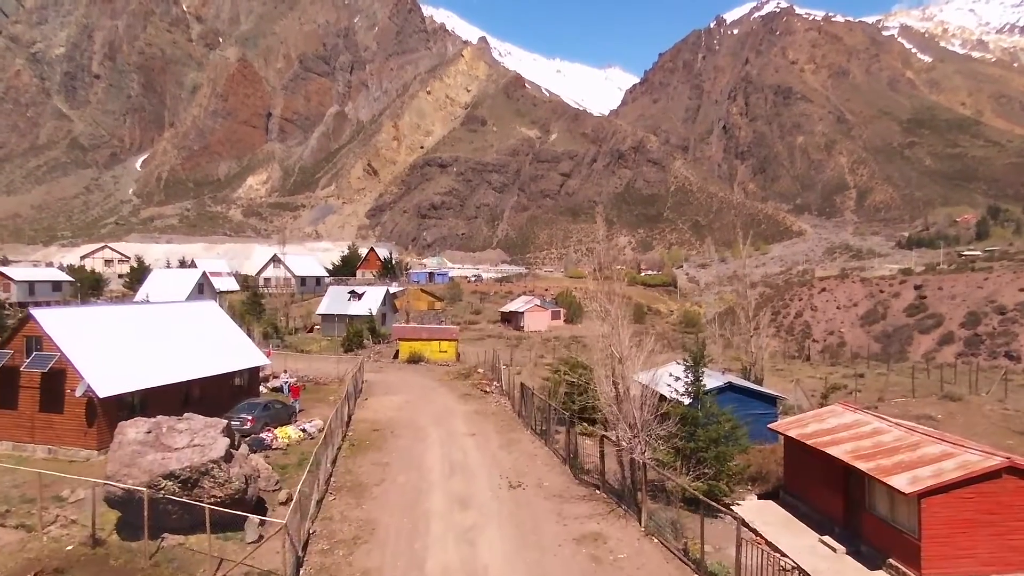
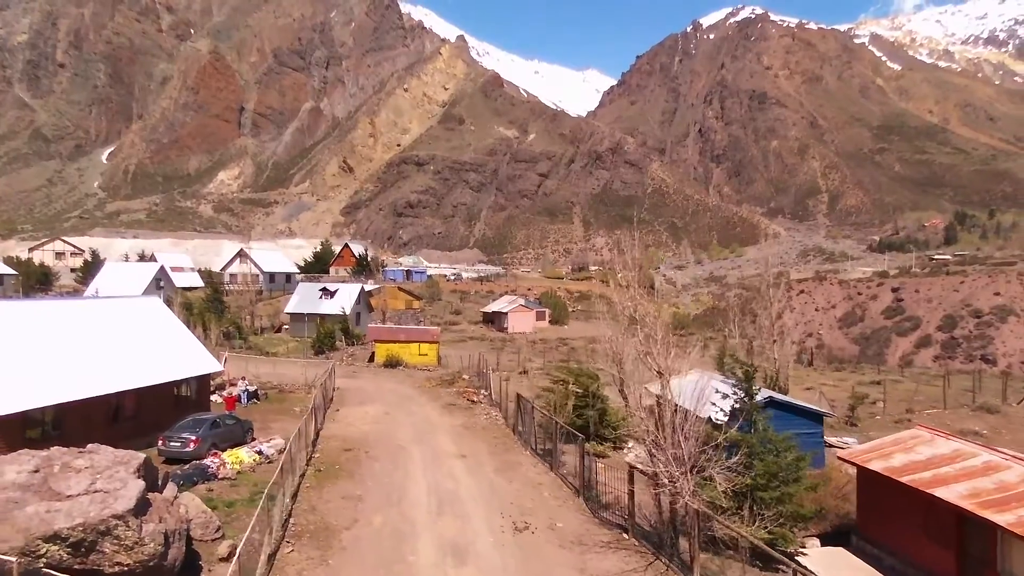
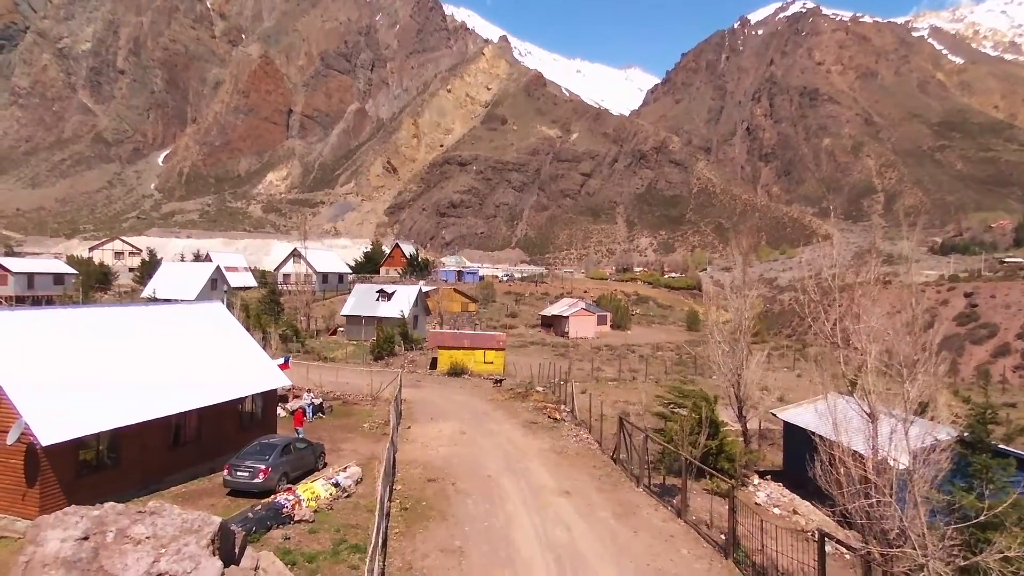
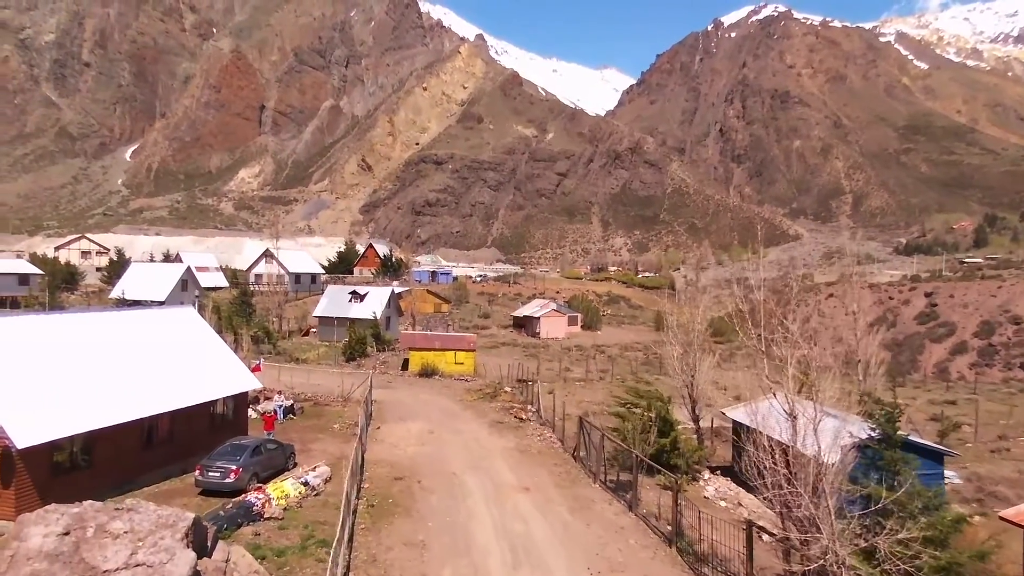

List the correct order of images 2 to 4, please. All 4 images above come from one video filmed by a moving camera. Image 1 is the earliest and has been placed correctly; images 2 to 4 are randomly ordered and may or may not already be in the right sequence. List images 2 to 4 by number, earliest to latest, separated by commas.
2, 4, 3
